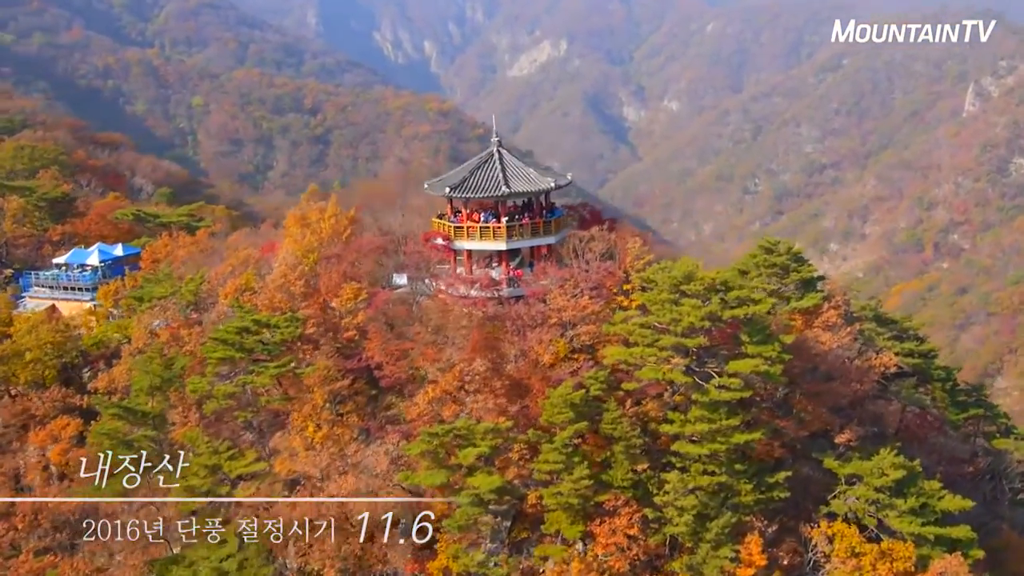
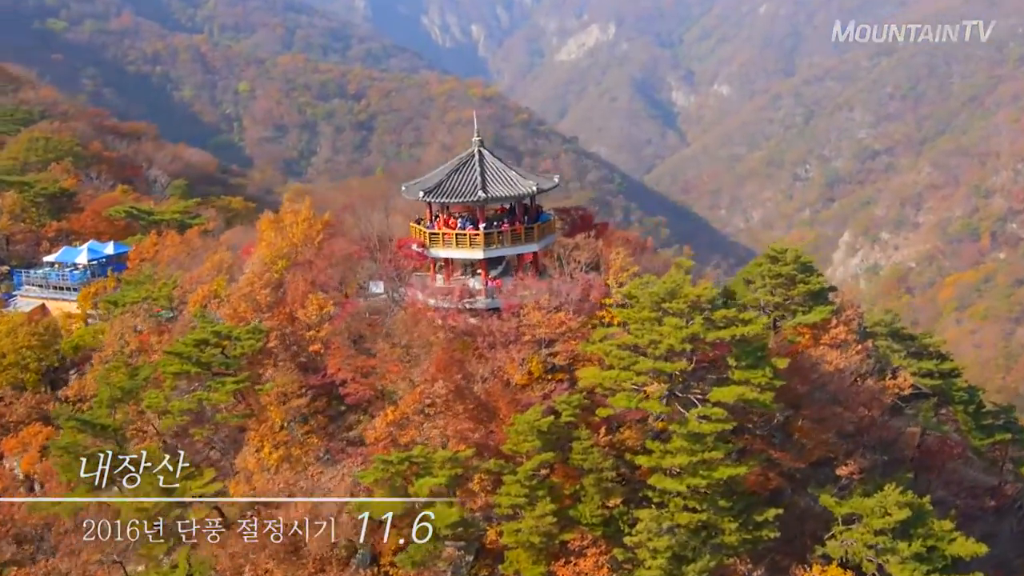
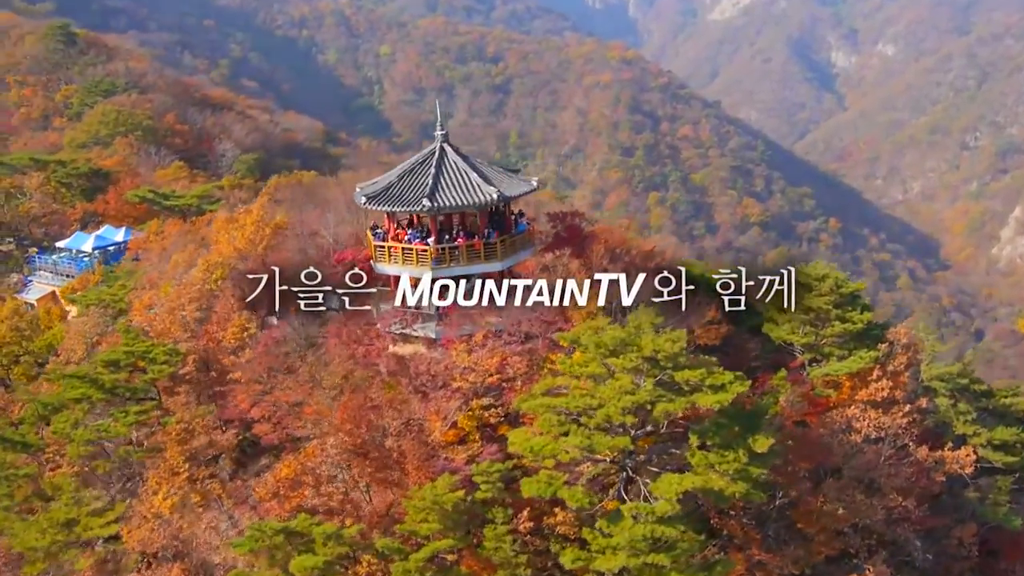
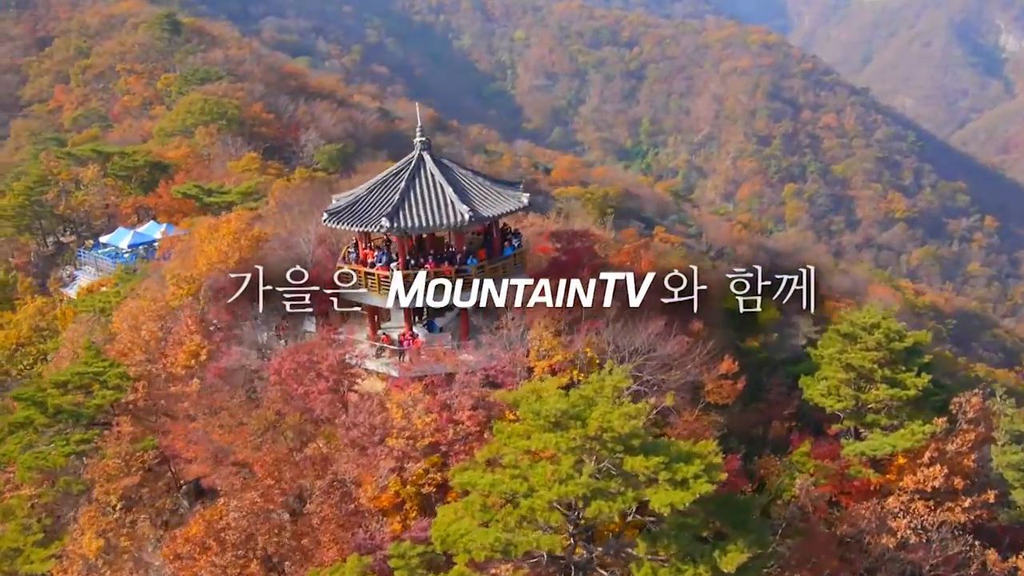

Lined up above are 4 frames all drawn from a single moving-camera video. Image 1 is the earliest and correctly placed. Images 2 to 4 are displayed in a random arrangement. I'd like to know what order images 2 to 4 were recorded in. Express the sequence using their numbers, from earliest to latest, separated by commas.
2, 3, 4
